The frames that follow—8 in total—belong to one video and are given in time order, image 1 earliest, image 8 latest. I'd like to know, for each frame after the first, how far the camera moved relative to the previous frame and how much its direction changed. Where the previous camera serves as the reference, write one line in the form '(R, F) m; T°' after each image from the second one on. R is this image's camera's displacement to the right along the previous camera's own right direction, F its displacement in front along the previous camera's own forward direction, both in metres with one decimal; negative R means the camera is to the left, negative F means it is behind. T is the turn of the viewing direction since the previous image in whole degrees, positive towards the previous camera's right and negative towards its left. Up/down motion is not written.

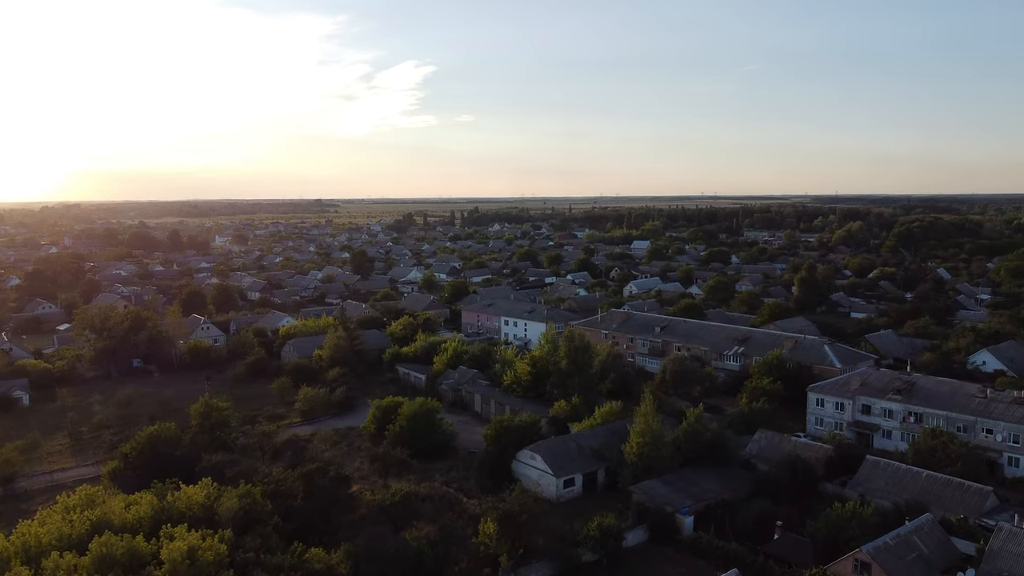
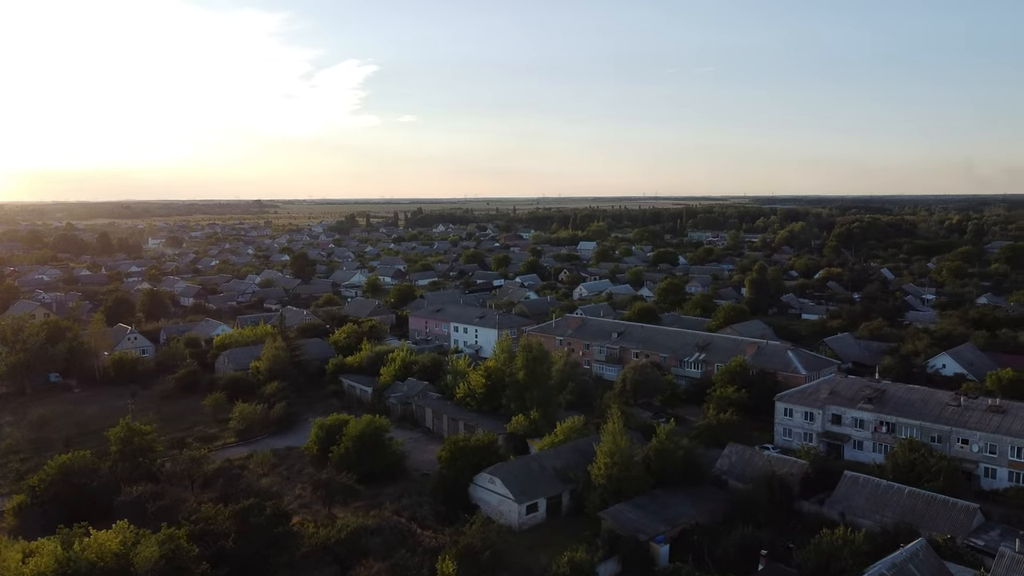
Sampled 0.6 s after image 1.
(-0.3, +1.5) m; +4°
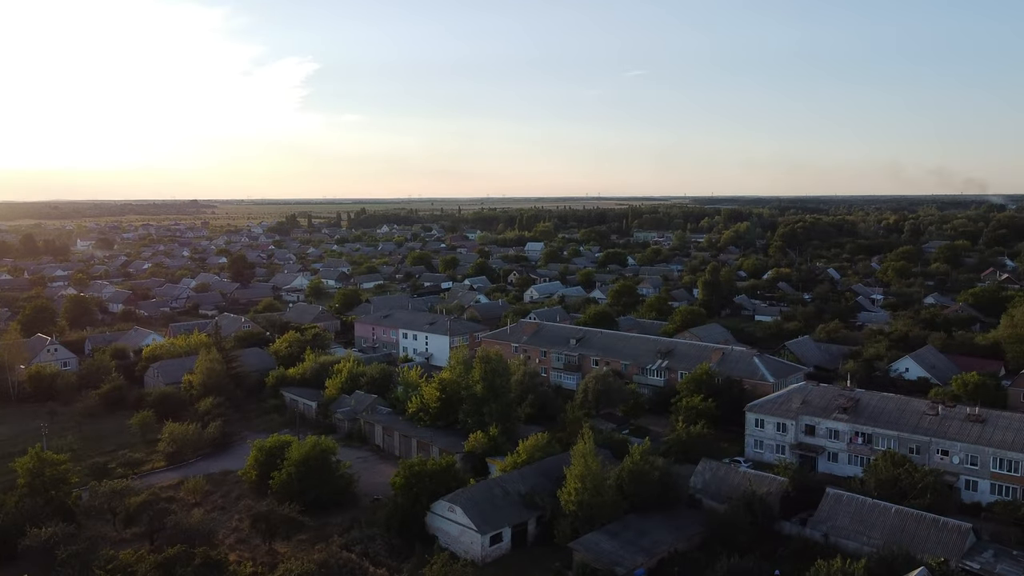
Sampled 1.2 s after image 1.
(-0.3, +1.5) m; +4°
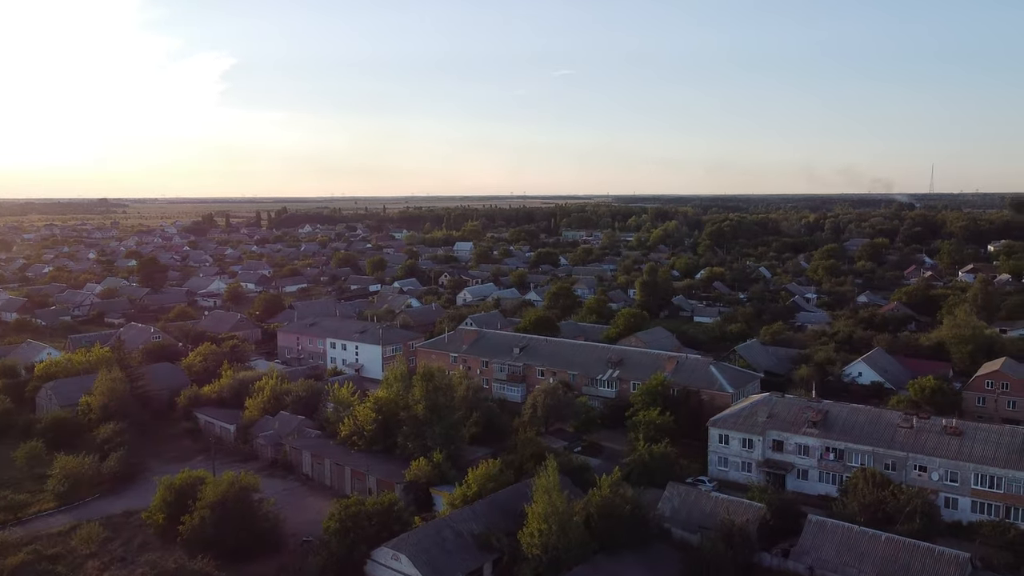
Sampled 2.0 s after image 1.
(-0.4, +2.0) m; +5°
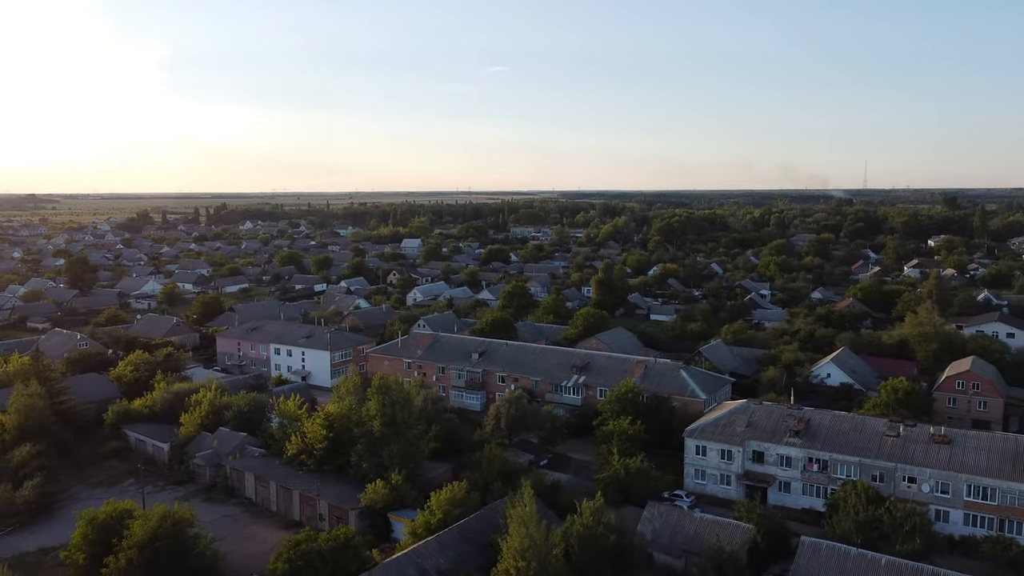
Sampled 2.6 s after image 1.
(-0.4, +1.5) m; +4°
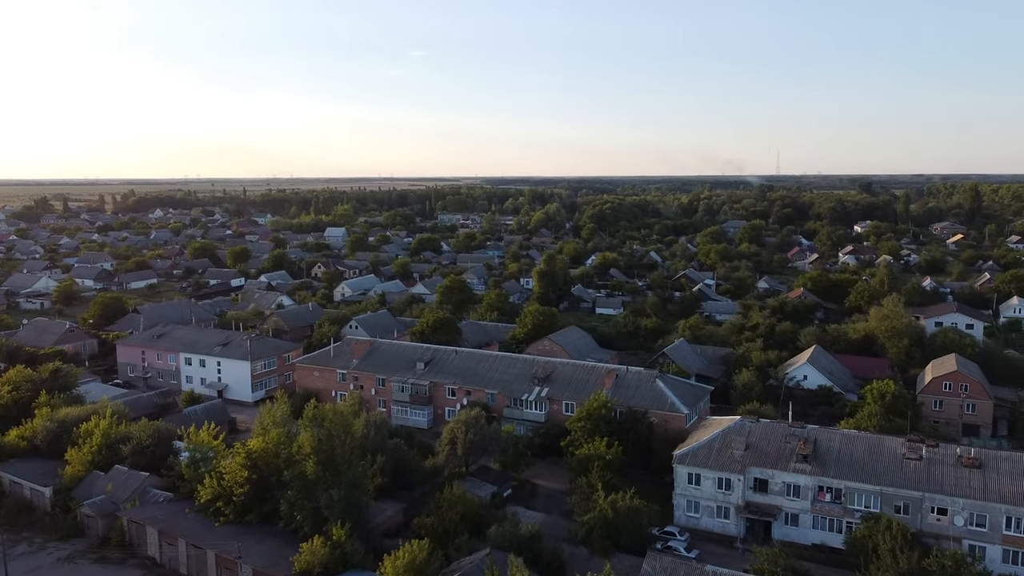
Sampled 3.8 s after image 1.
(-0.7, +2.9) m; +5°
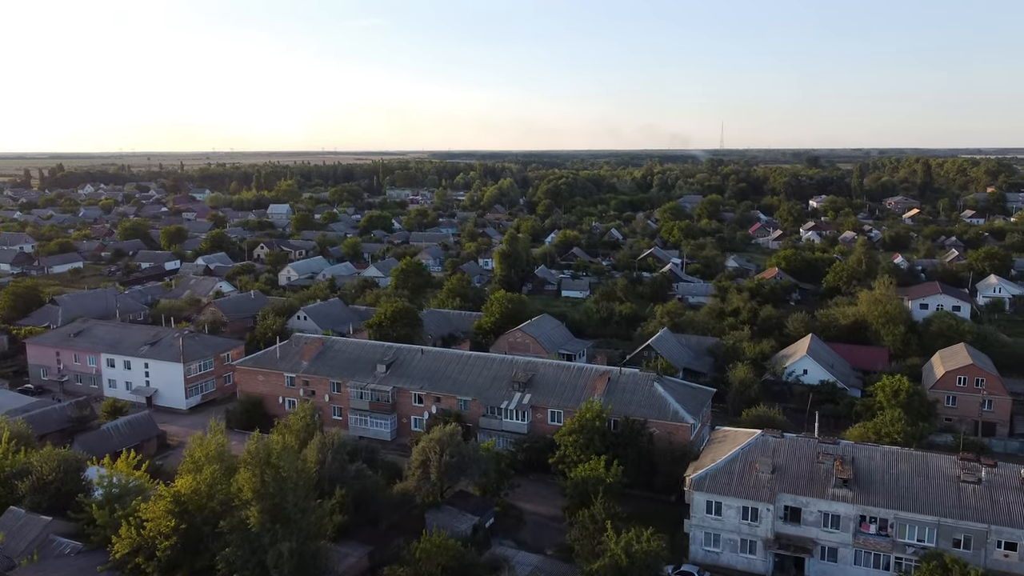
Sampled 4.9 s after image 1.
(-0.6, +2.7) m; +4°
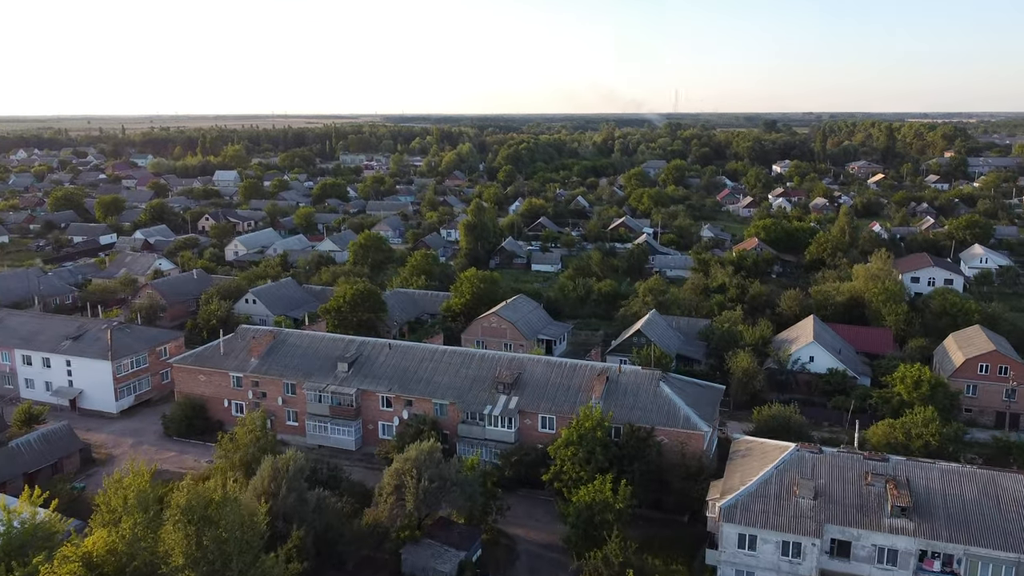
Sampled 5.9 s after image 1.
(-0.5, +2.5) m; +3°
